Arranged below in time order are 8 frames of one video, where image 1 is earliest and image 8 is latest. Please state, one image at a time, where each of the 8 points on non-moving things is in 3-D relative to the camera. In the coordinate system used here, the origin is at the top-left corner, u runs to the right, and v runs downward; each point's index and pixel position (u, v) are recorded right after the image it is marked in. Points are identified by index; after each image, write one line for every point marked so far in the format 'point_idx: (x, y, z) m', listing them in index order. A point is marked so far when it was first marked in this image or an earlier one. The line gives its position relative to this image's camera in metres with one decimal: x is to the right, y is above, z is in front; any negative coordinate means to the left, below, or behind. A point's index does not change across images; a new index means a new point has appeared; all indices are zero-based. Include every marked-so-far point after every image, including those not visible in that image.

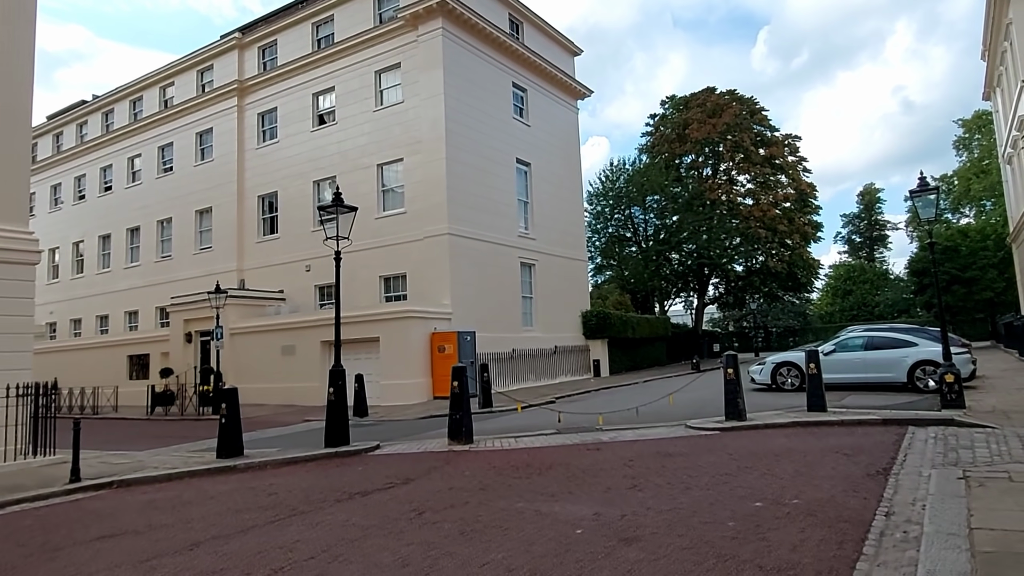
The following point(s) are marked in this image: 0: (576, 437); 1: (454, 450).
0: (+0.9, -2.2, +10.0) m
1: (-0.8, -2.3, +9.6) m
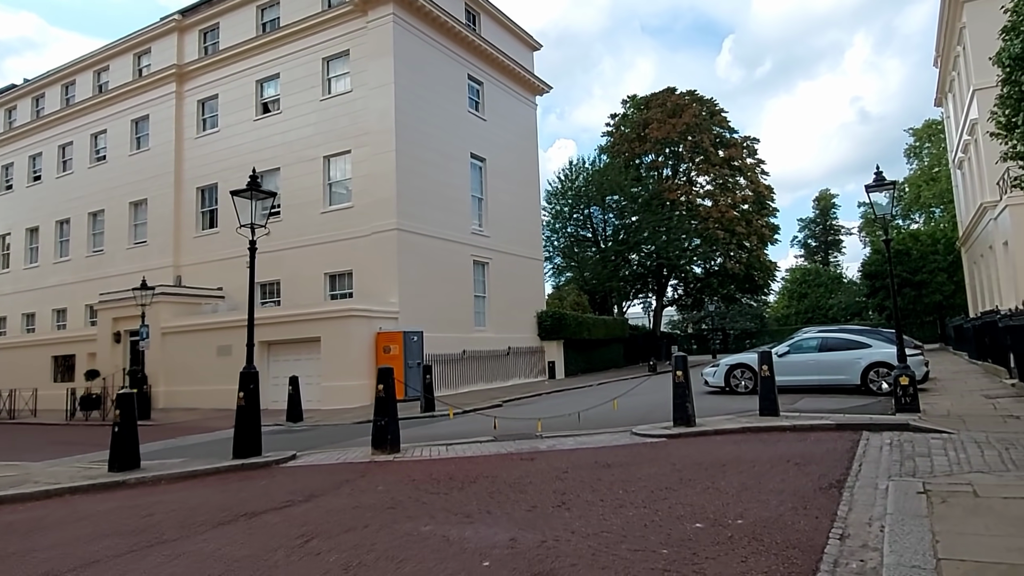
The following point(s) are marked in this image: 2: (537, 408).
0: (0.0, -2.1, +9.2) m
1: (-1.7, -2.2, +8.7) m
2: (+0.3, -2.2, +12.4) m
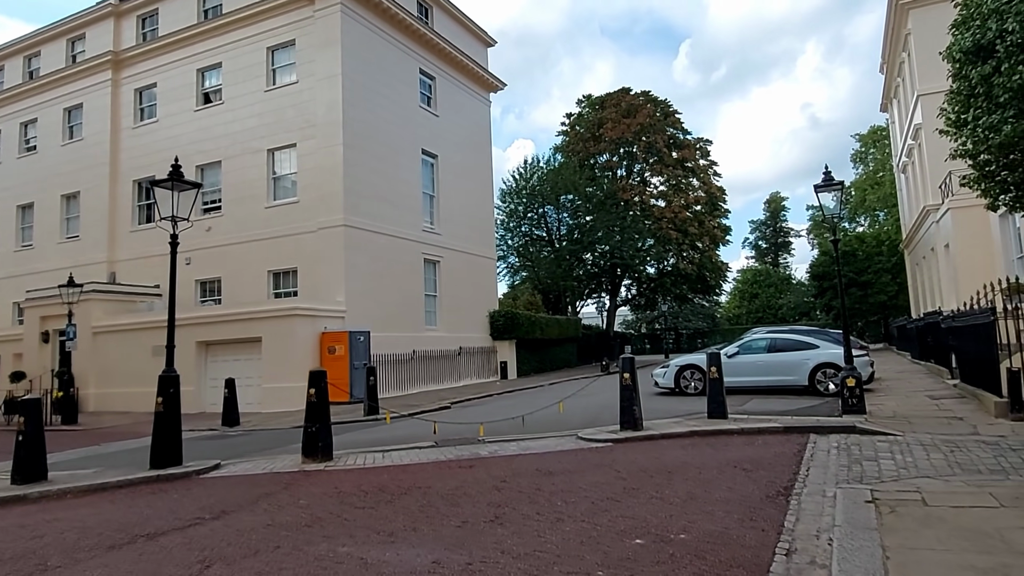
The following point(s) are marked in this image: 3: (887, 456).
0: (-0.8, -2.1, +8.7) m
1: (-2.5, -2.2, +8.2) m
2: (-0.6, -2.2, +11.9) m
3: (+4.2, -1.9, +7.7) m
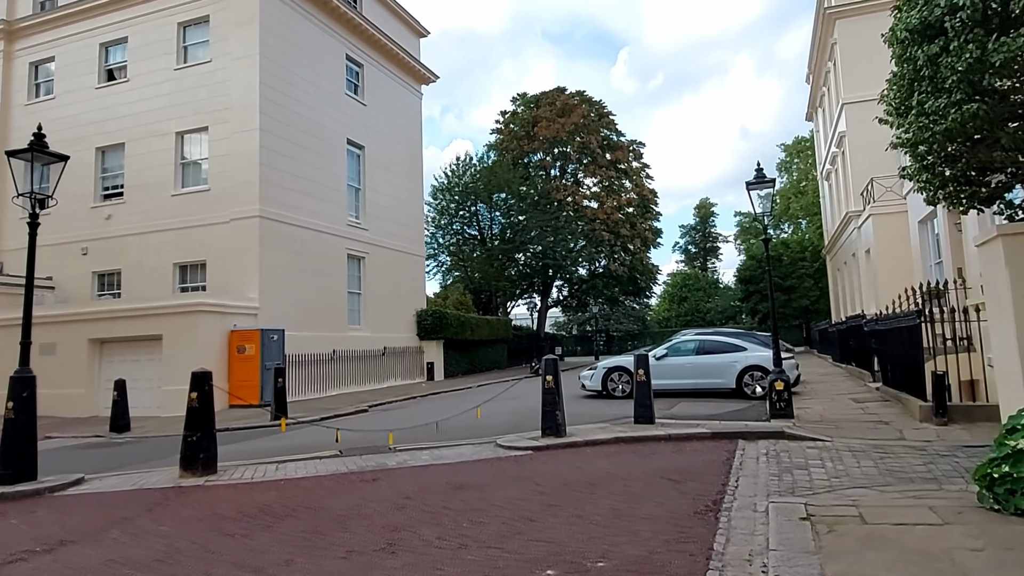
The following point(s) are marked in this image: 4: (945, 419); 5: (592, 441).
0: (-1.8, -2.0, +7.8) m
1: (-3.4, -2.1, +7.1) m
2: (-2.0, -2.1, +11.0) m
3: (+3.3, -1.9, +7.3) m
4: (+5.8, -1.8, +9.1) m
5: (+1.0, -1.9, +8.6) m
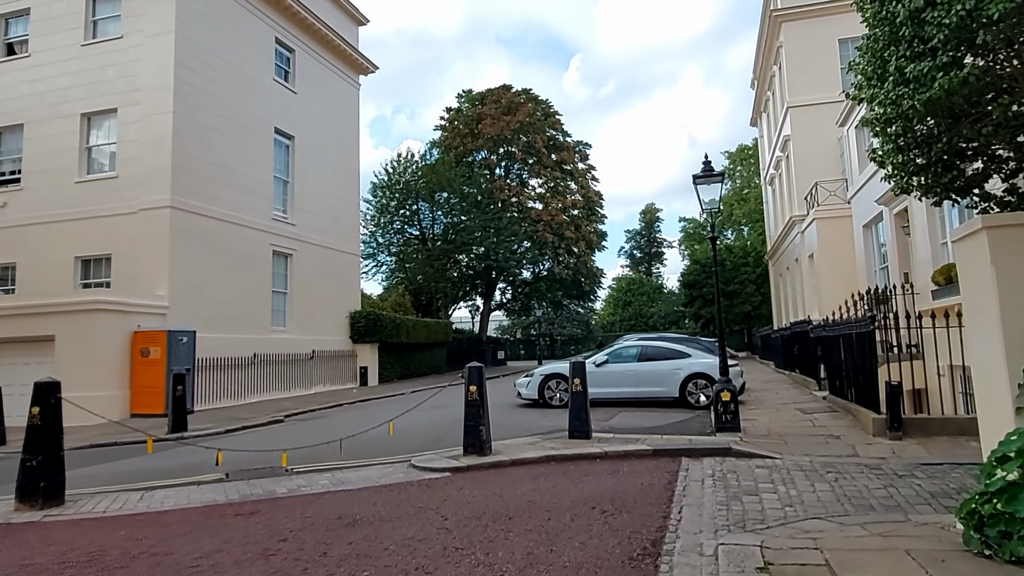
0: (-2.7, -2.0, +6.6) m
1: (-4.2, -2.0, +5.8) m
2: (-3.1, -2.1, +9.8) m
3: (+2.4, -1.9, +6.5) m
4: (+4.8, -1.8, +8.5) m
5: (+0.1, -1.9, +7.6) m
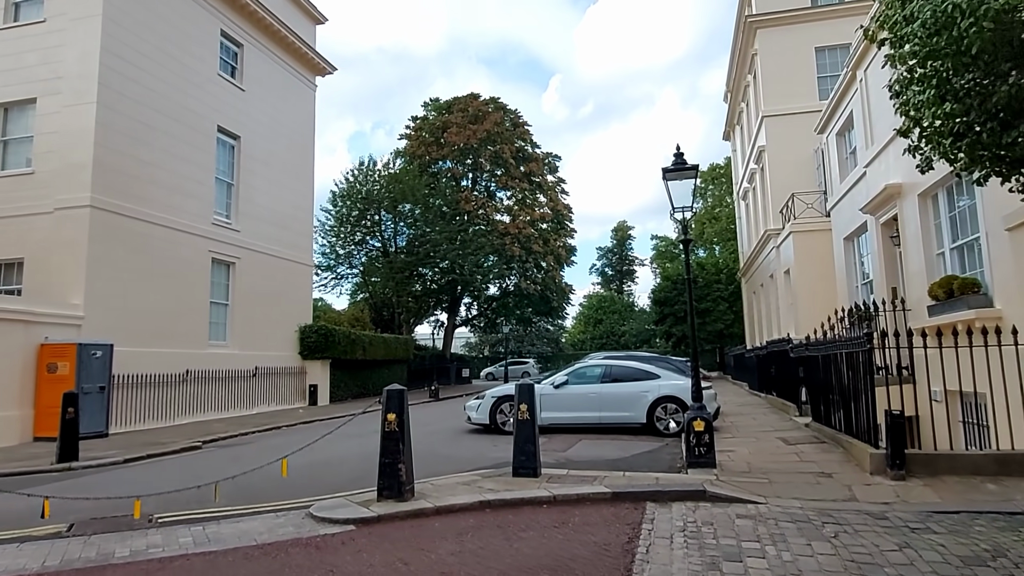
0: (-3.3, -1.9, +5.0) m
1: (-4.8, -1.9, +4.1) m
2: (-3.8, -2.1, +8.2) m
3: (+1.8, -1.9, +5.1) m
4: (+4.1, -1.9, +7.2) m
5: (-0.6, -2.0, +6.1) m
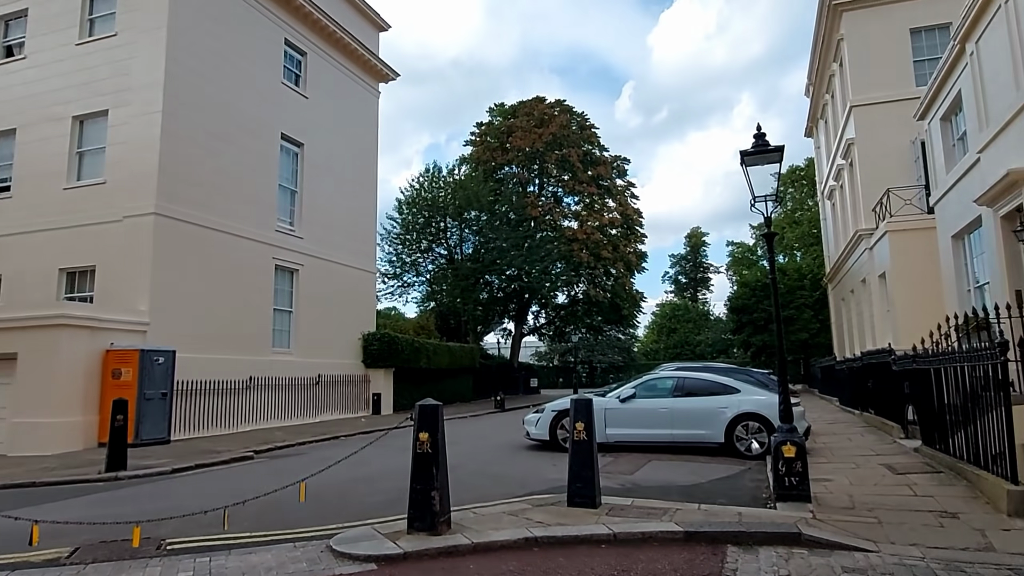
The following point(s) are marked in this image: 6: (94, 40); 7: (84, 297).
0: (-3.0, -1.9, +4.4) m
1: (-4.6, -1.9, +3.7) m
2: (-3.2, -2.2, +7.6) m
3: (+2.1, -1.9, +4.0) m
4: (+4.6, -1.9, +5.8) m
5: (-0.2, -2.0, +5.3) m
6: (-11.0, +6.6, +18.1) m
7: (-10.7, -0.2, +17.2) m
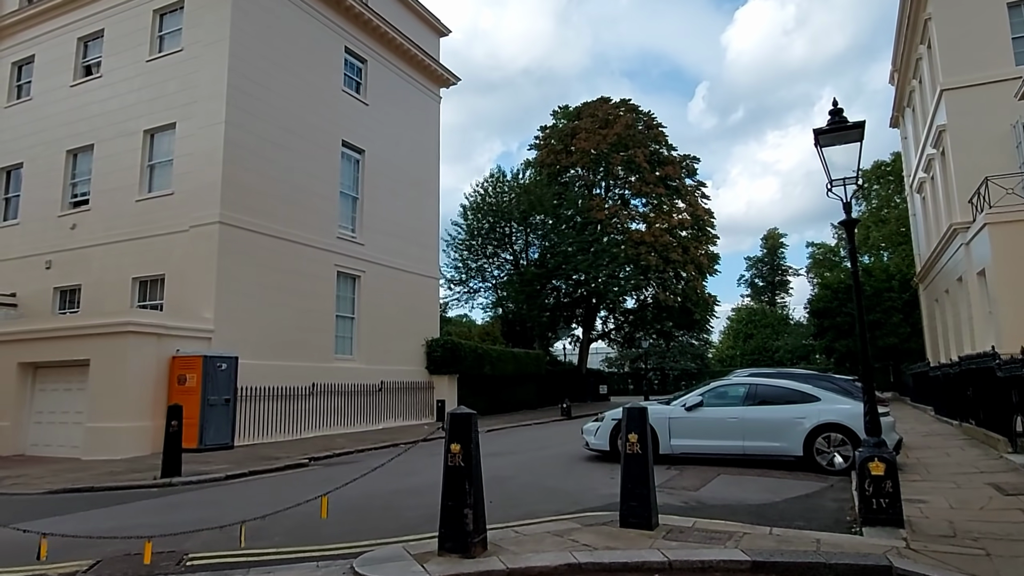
0: (-2.8, -1.9, +4.2) m
1: (-4.5, -1.9, +3.6) m
2: (-2.7, -2.2, +7.4) m
3: (+2.2, -1.8, +3.2) m
4: (+4.9, -1.8, +4.8) m
5: (+0.1, -1.9, +4.7) m
6: (-9.4, +6.3, +18.6) m
7: (-9.2, -0.4, +17.7) m
